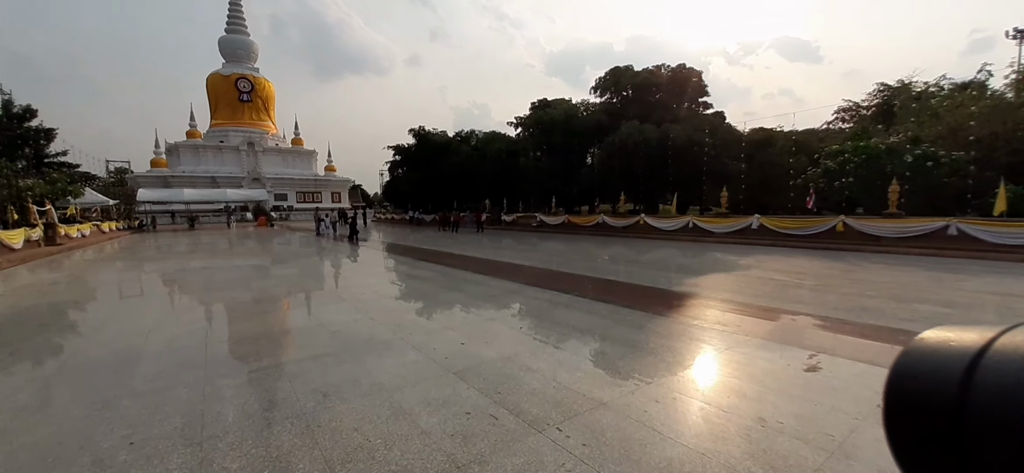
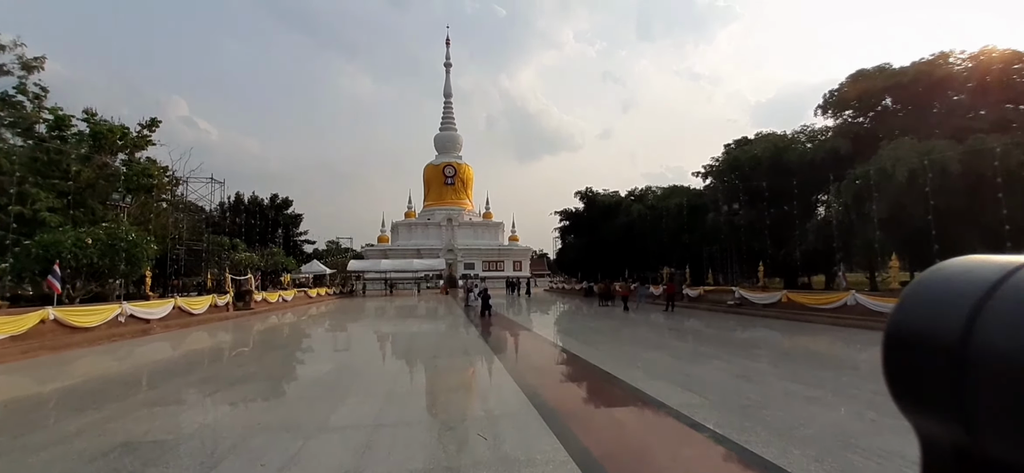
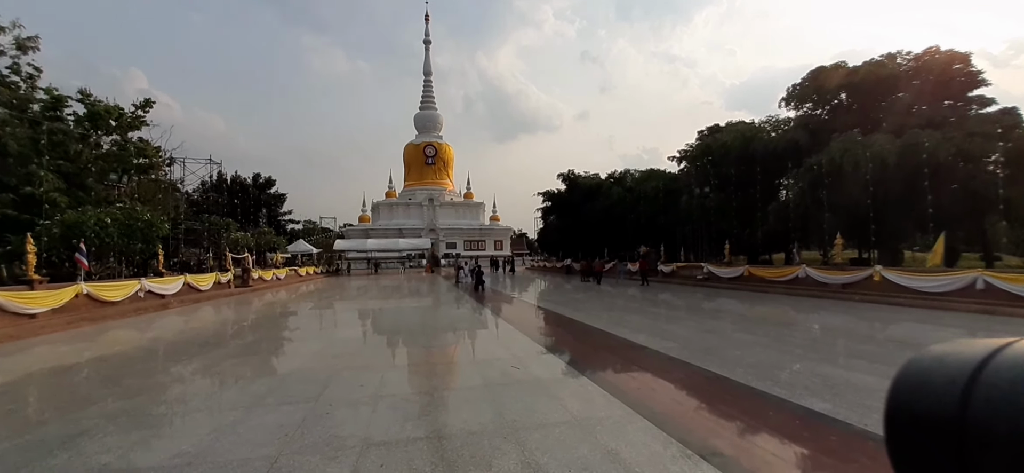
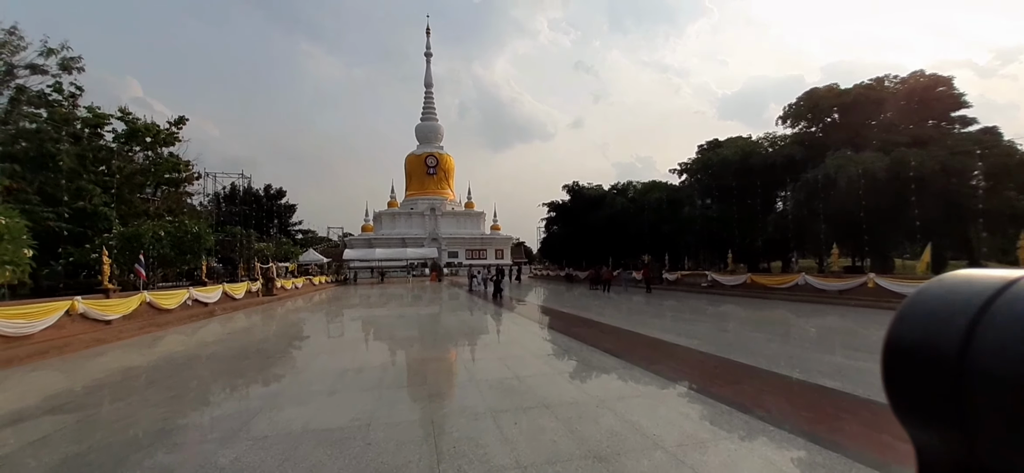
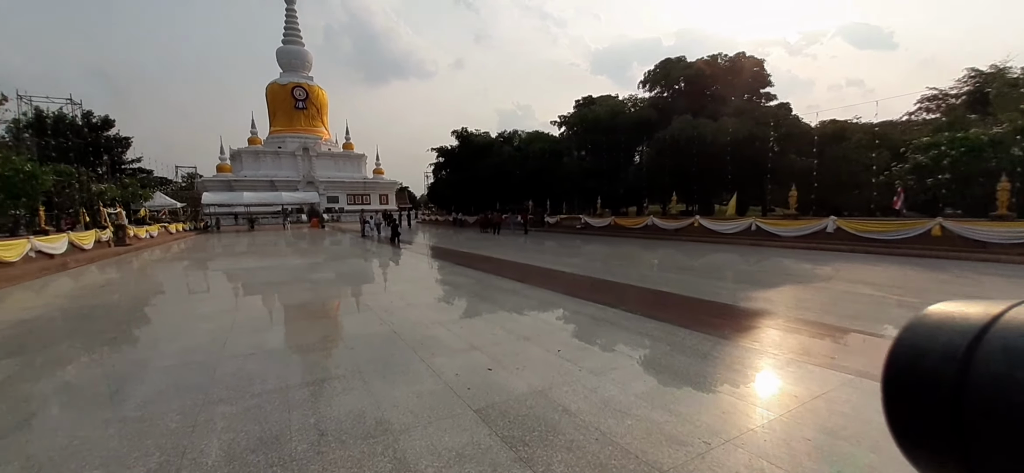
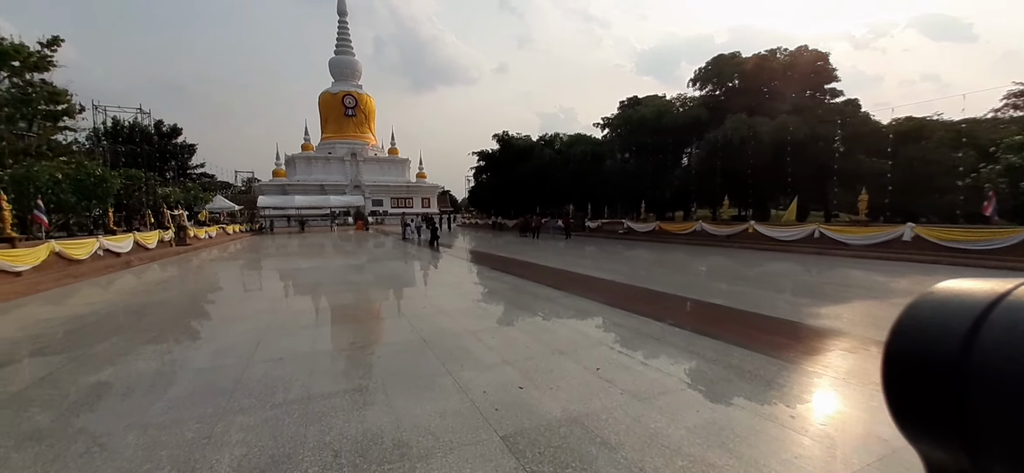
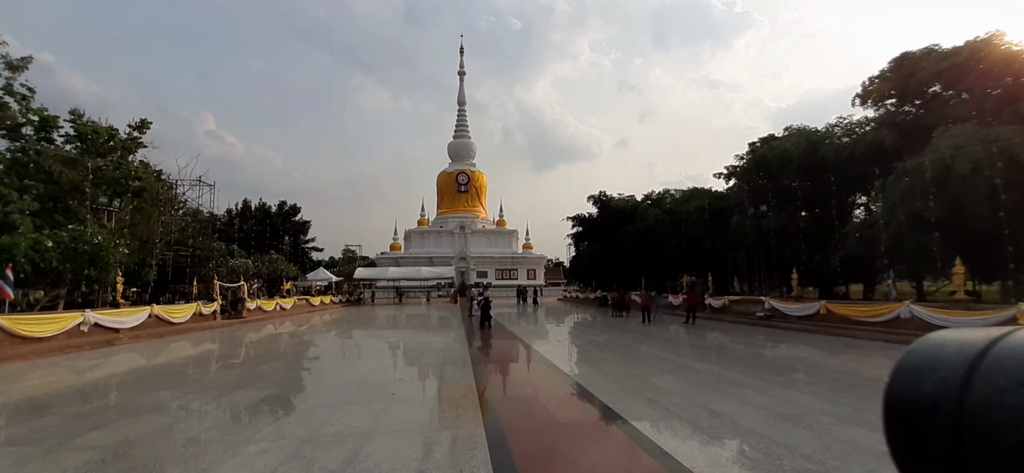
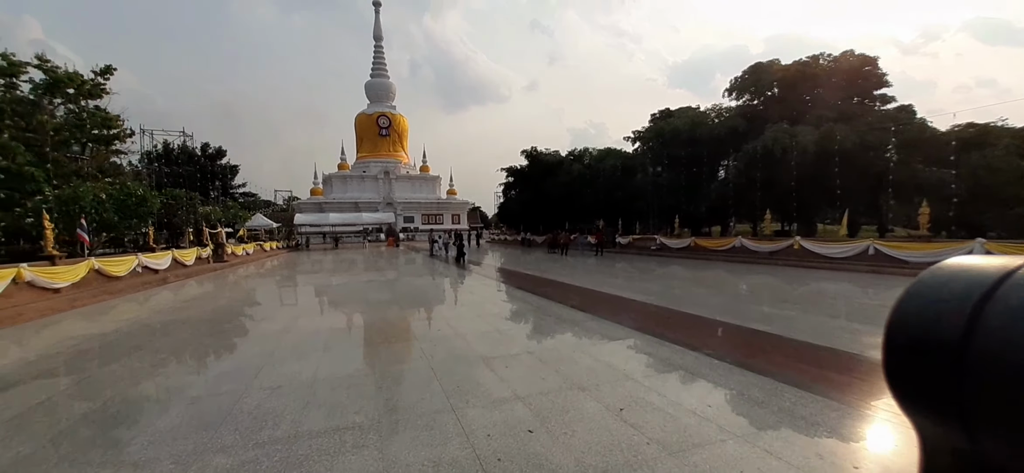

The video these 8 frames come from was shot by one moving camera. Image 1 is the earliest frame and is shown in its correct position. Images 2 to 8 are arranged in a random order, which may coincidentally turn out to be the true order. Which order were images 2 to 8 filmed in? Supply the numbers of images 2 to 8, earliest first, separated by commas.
5, 6, 8, 4, 3, 2, 7
